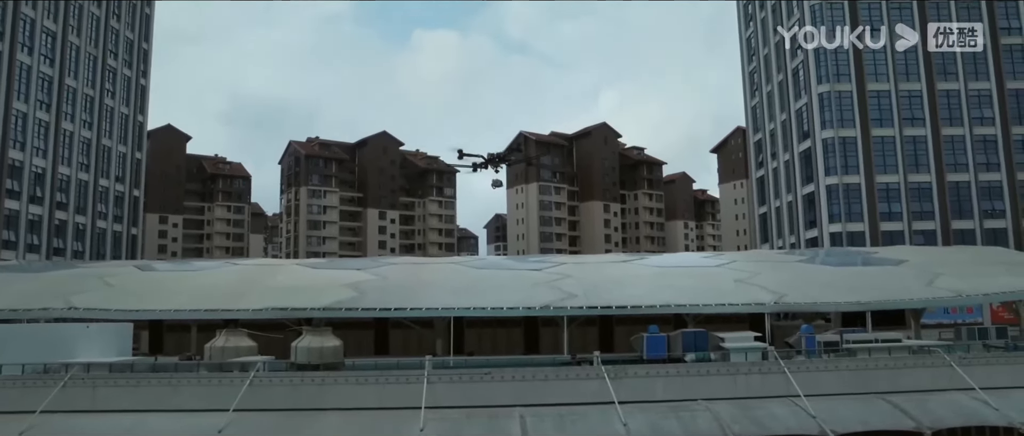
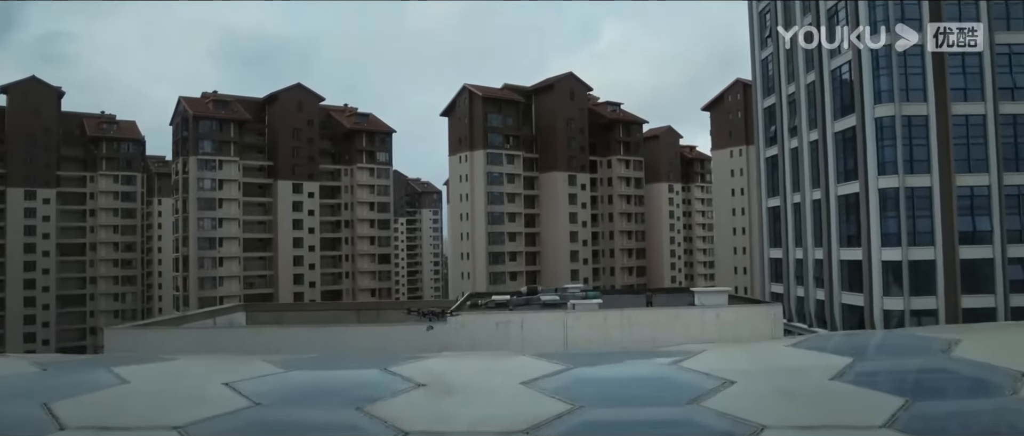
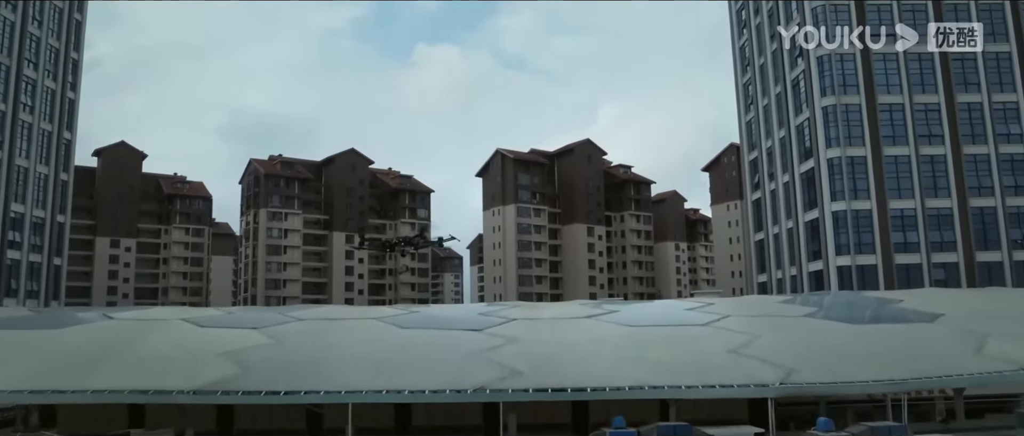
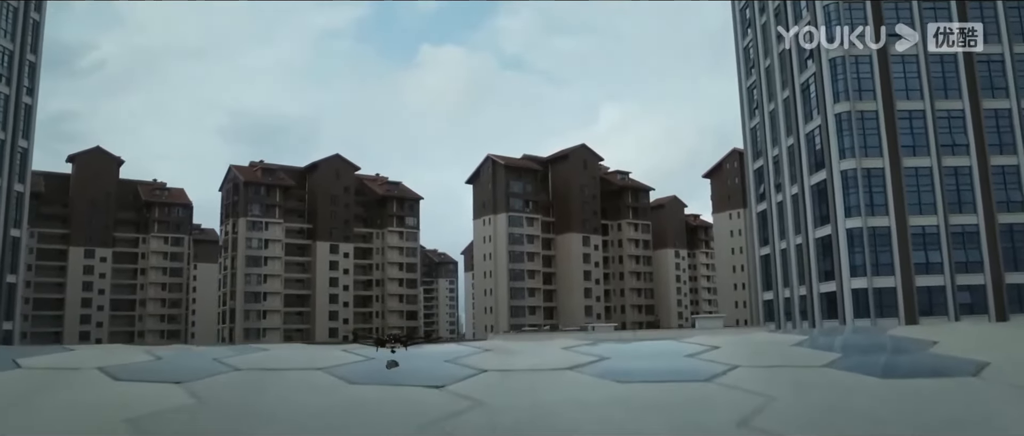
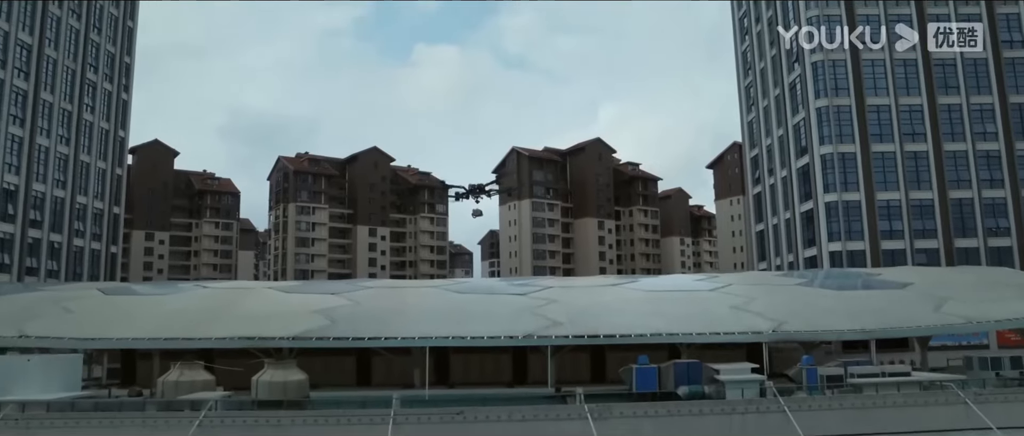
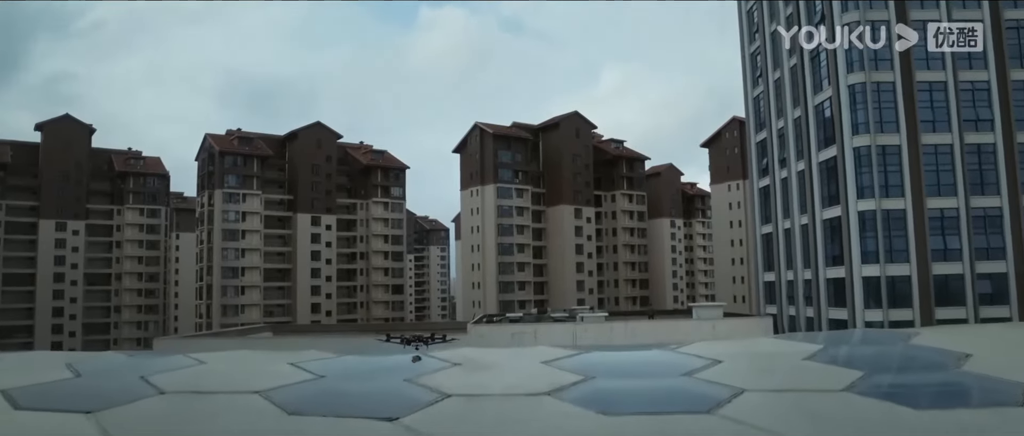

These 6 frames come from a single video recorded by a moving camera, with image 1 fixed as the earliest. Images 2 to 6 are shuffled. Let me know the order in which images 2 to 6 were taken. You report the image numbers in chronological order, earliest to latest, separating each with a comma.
5, 3, 4, 6, 2
